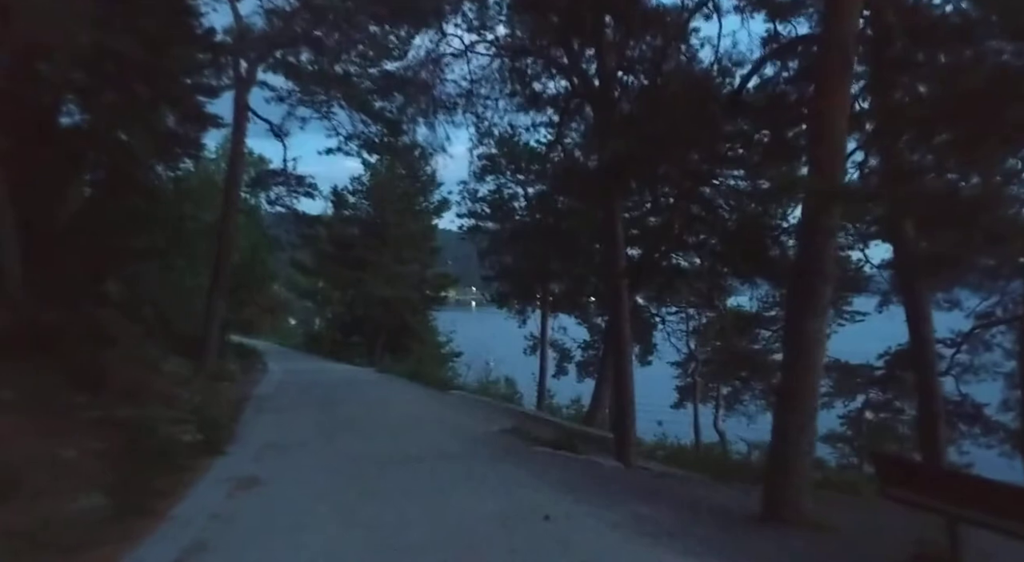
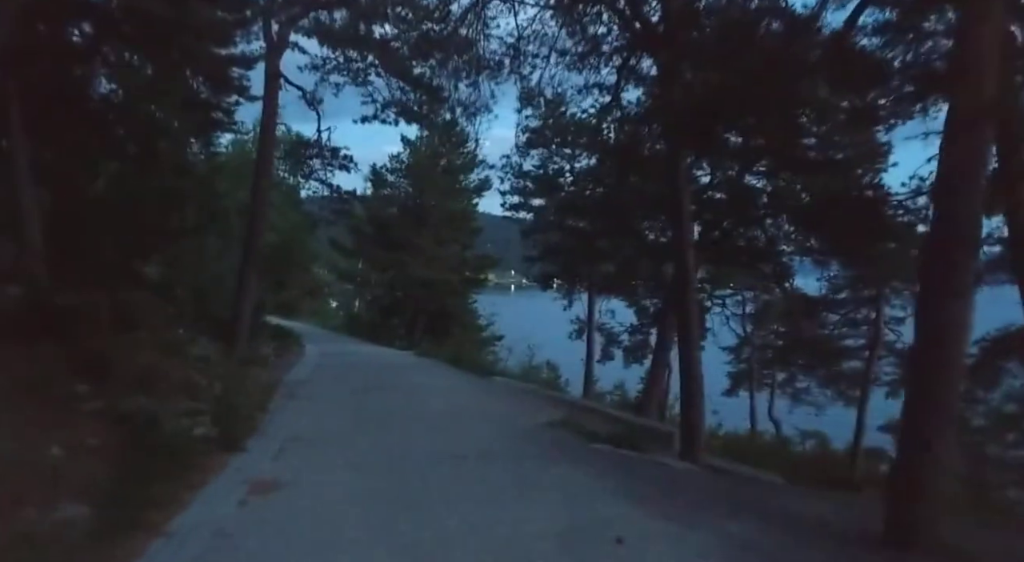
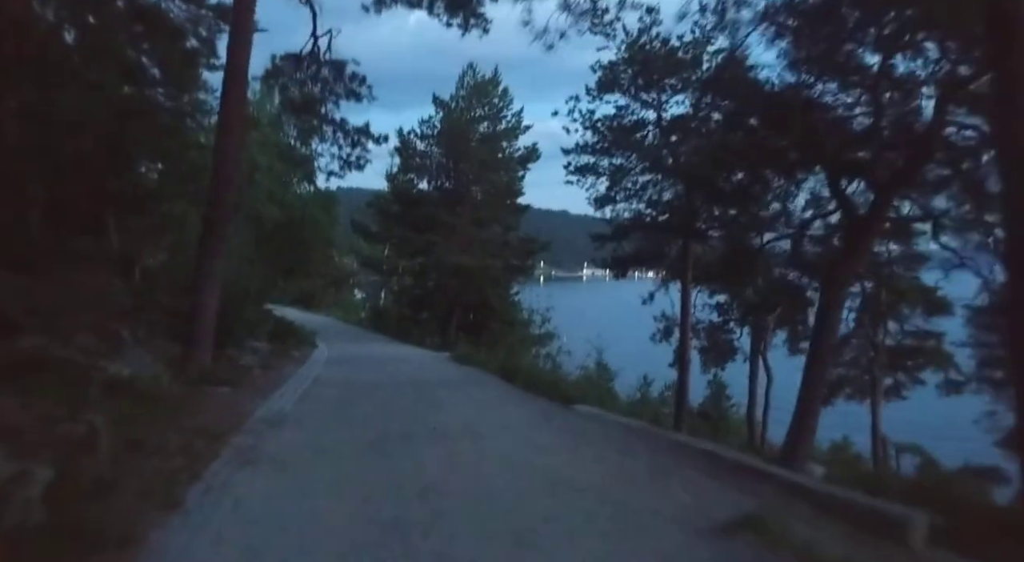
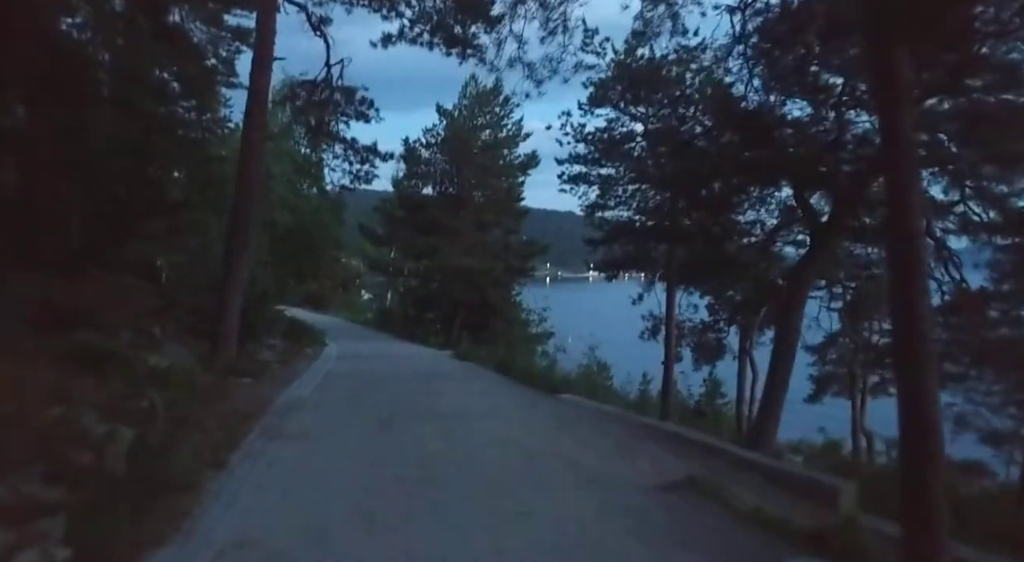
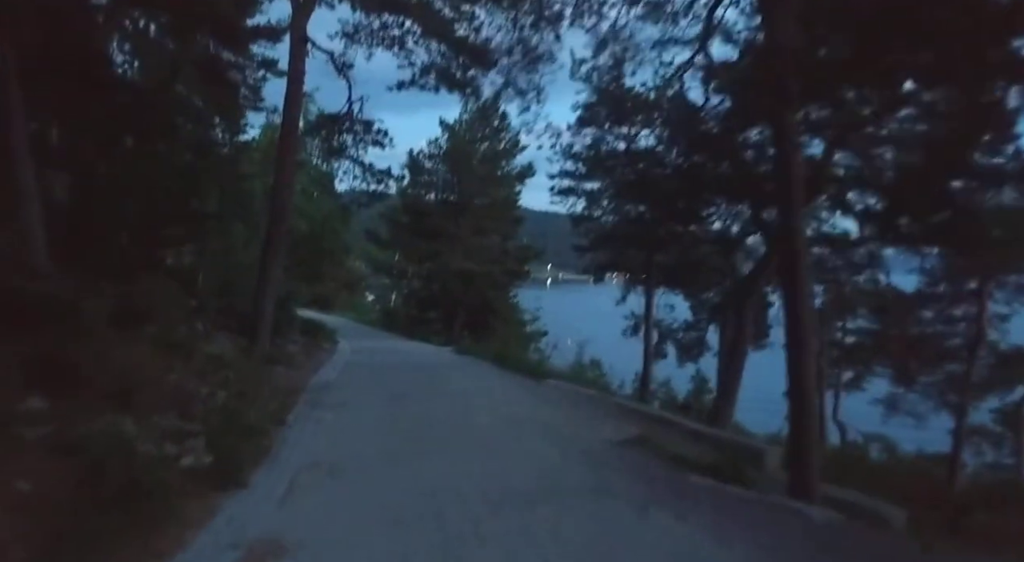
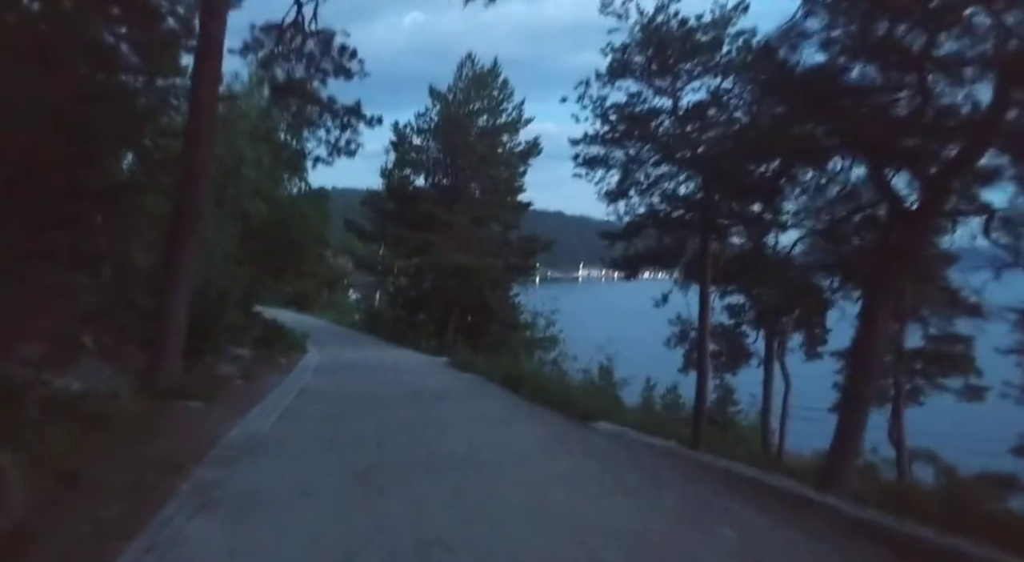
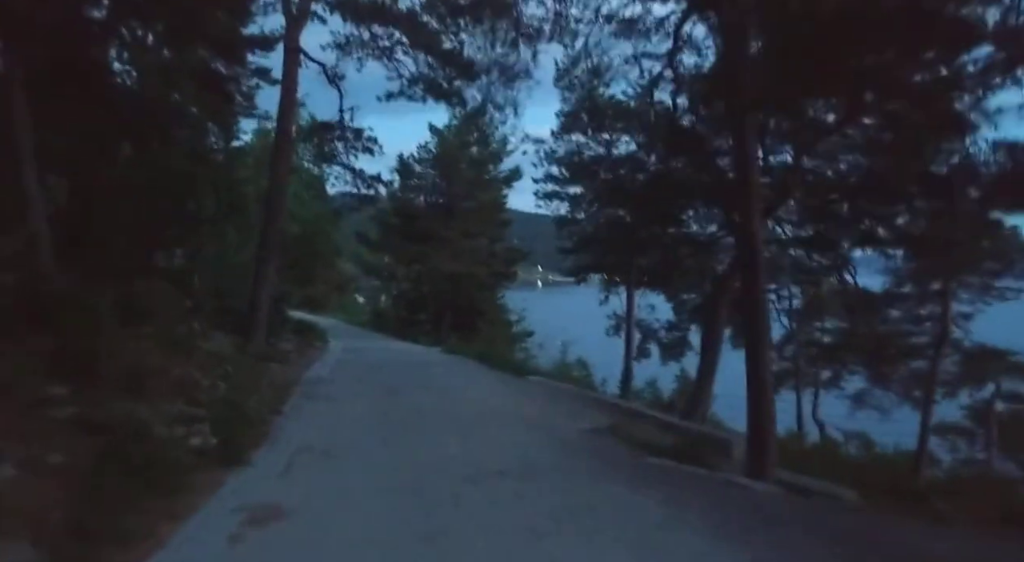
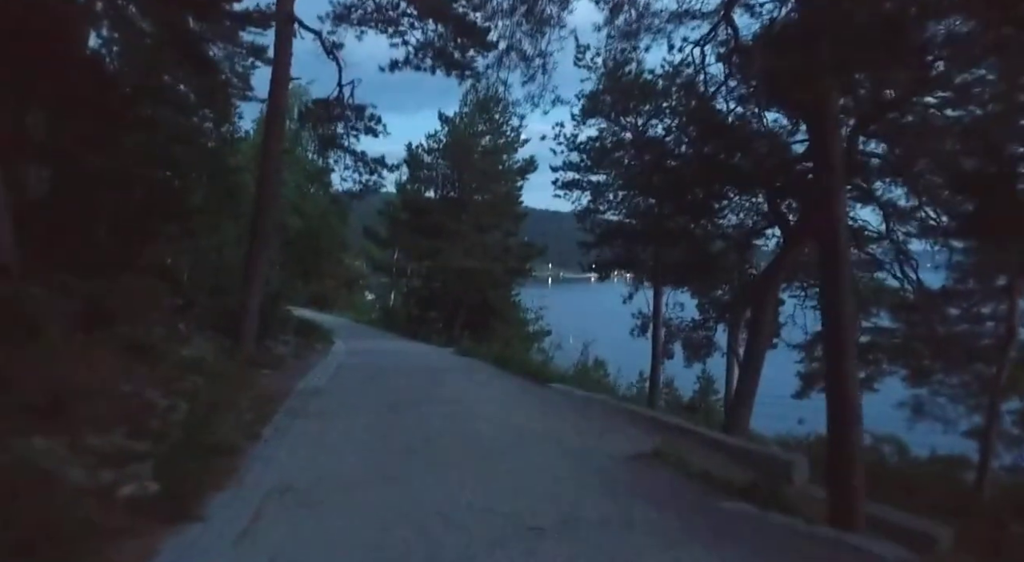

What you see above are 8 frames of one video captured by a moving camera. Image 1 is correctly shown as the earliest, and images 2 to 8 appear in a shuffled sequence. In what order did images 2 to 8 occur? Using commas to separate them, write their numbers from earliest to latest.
2, 7, 5, 8, 4, 3, 6
